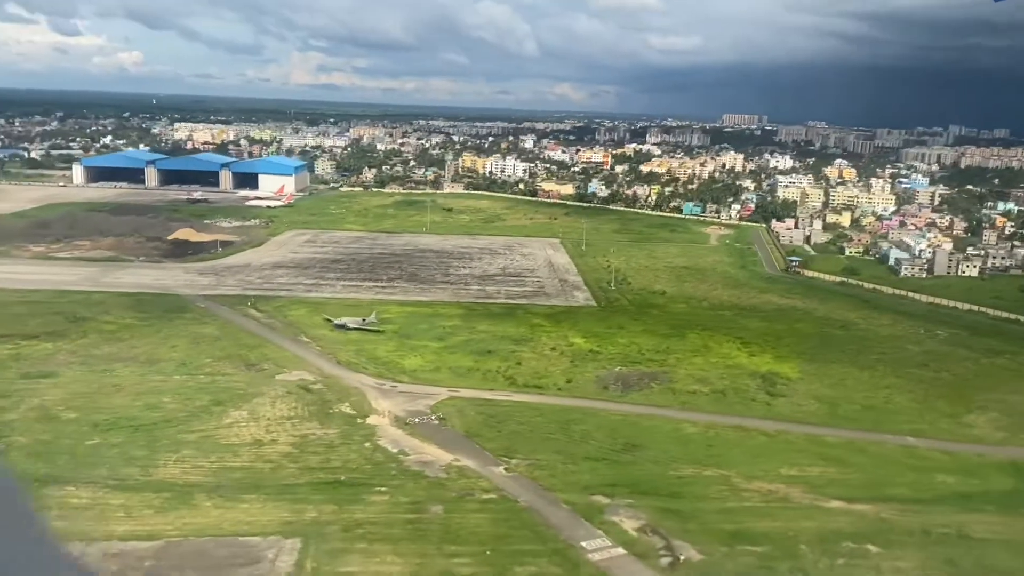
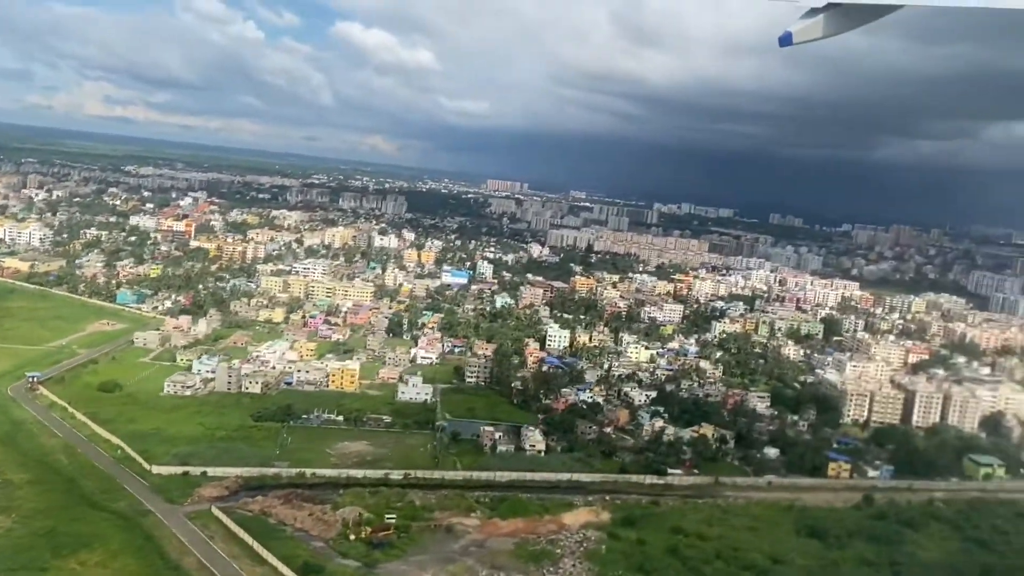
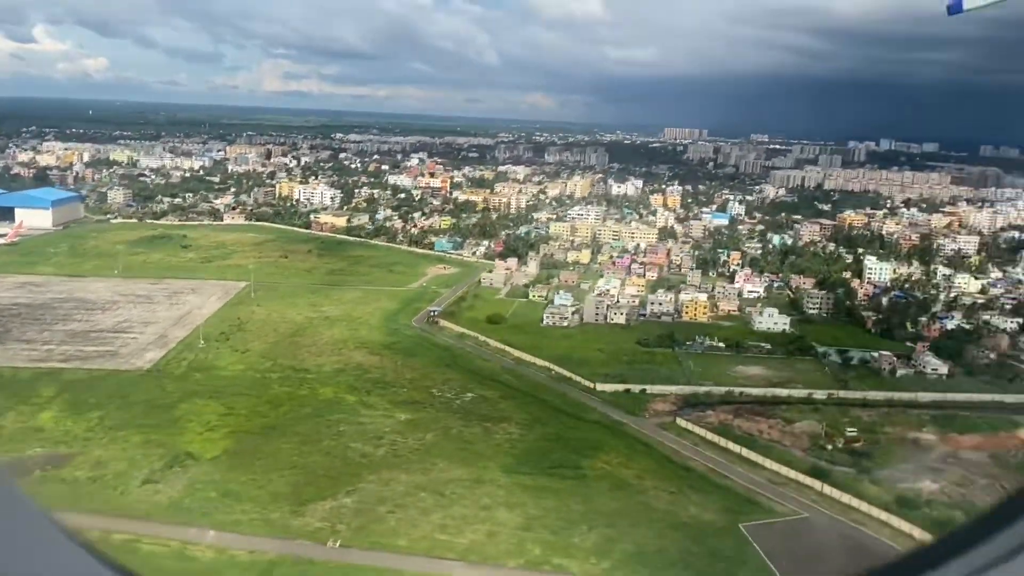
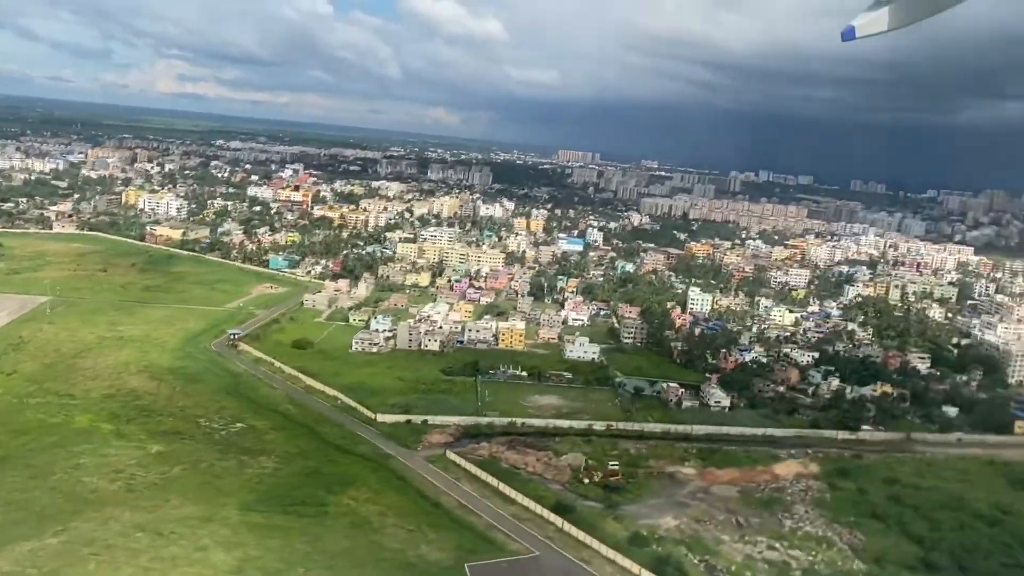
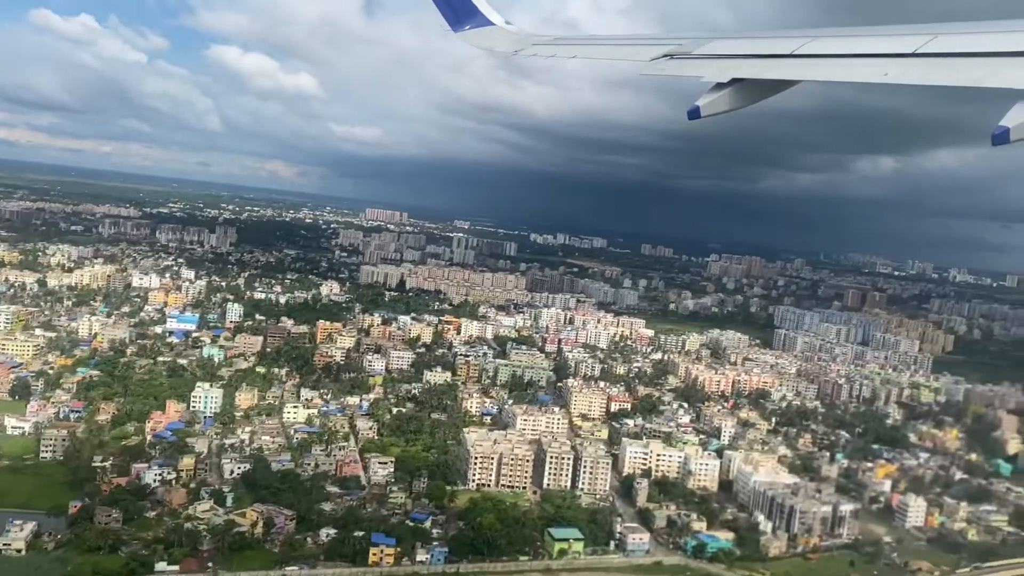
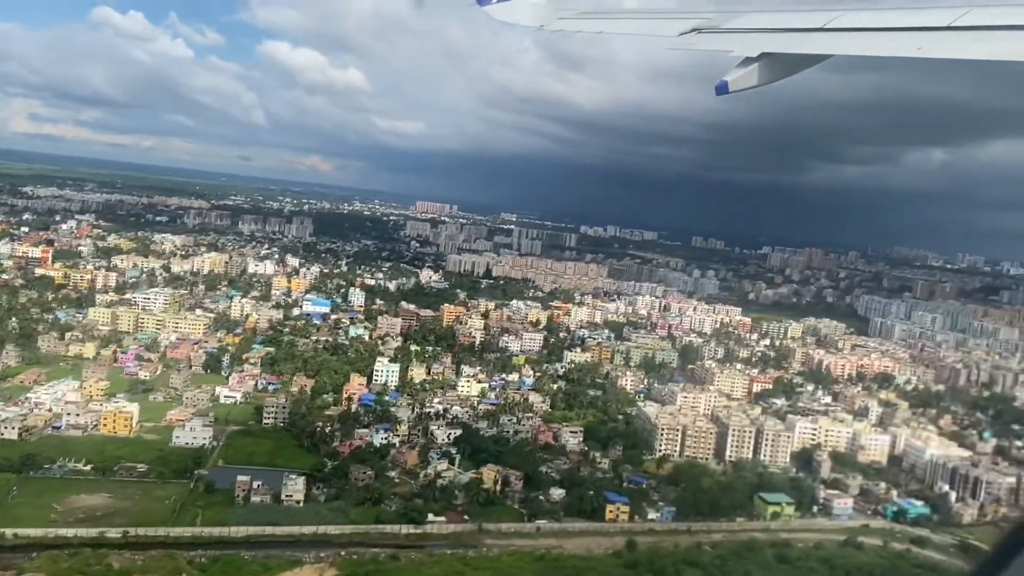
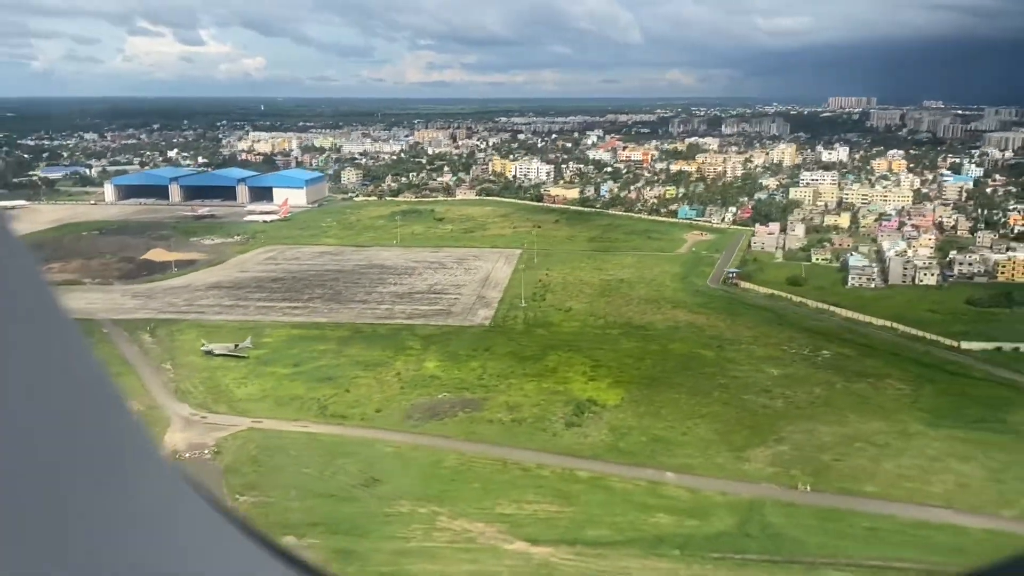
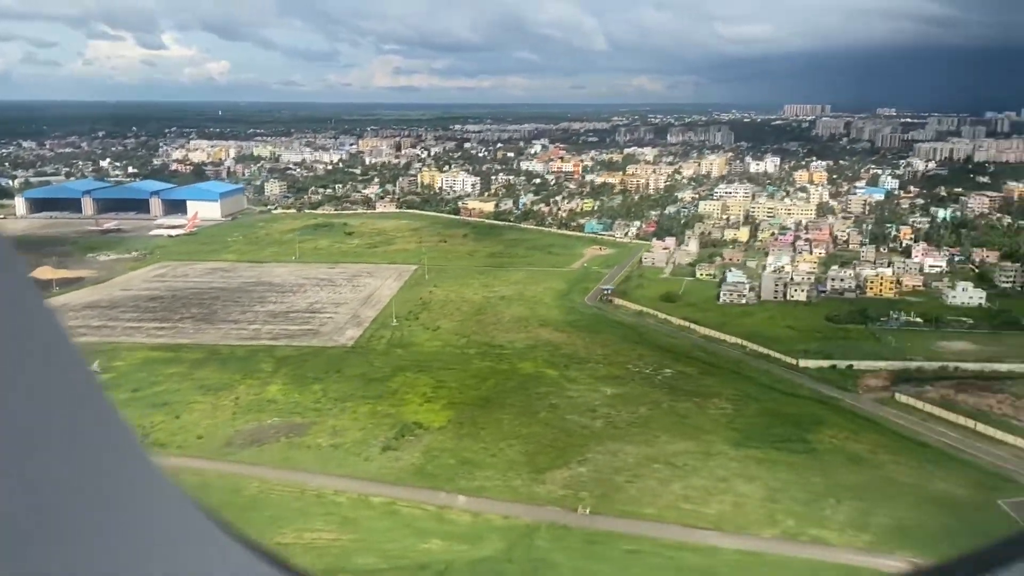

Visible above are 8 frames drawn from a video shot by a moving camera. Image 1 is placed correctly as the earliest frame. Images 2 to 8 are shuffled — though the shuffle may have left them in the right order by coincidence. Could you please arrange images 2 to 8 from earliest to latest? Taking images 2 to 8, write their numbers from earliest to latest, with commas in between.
7, 8, 3, 4, 2, 6, 5
